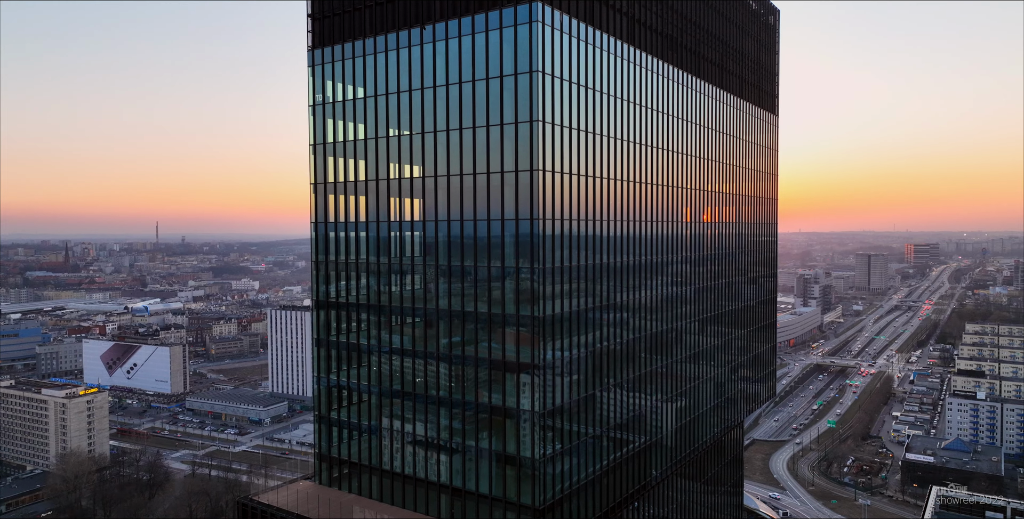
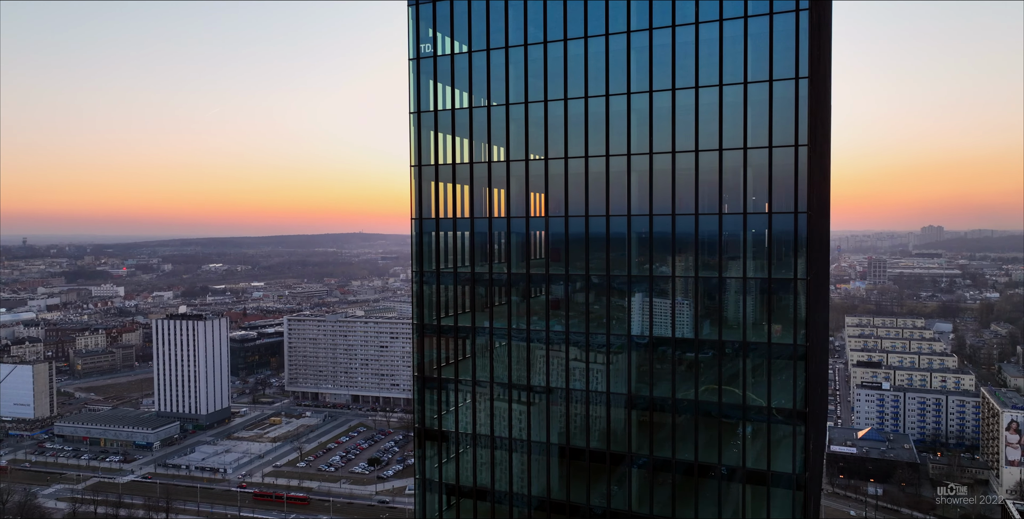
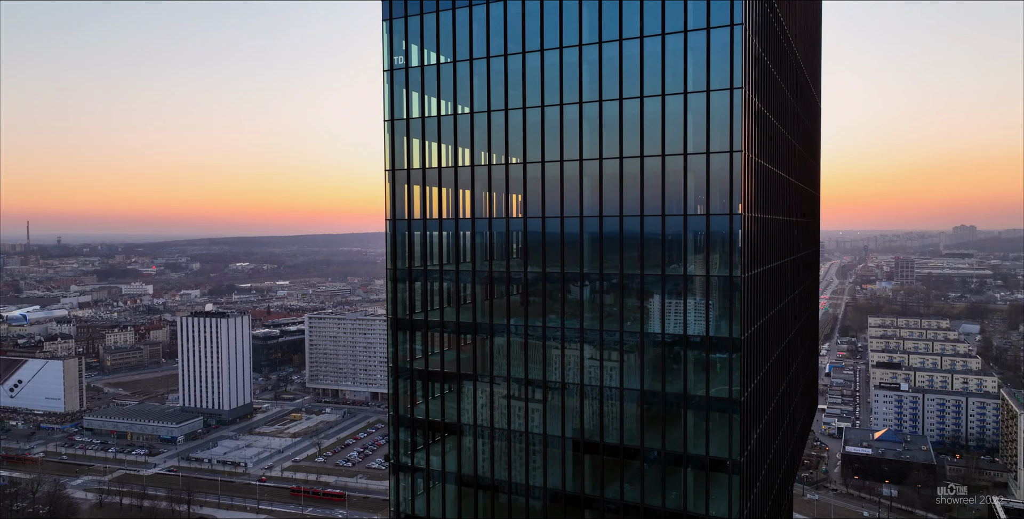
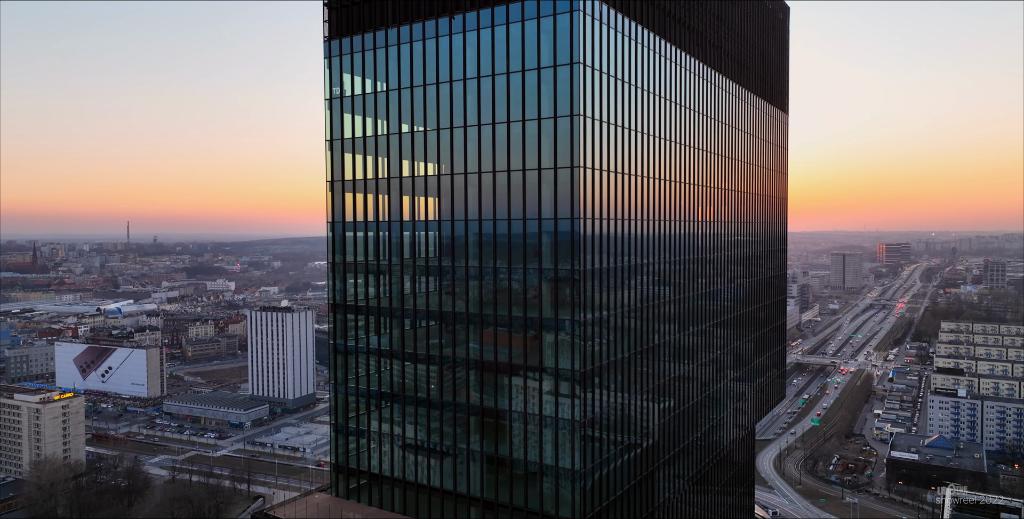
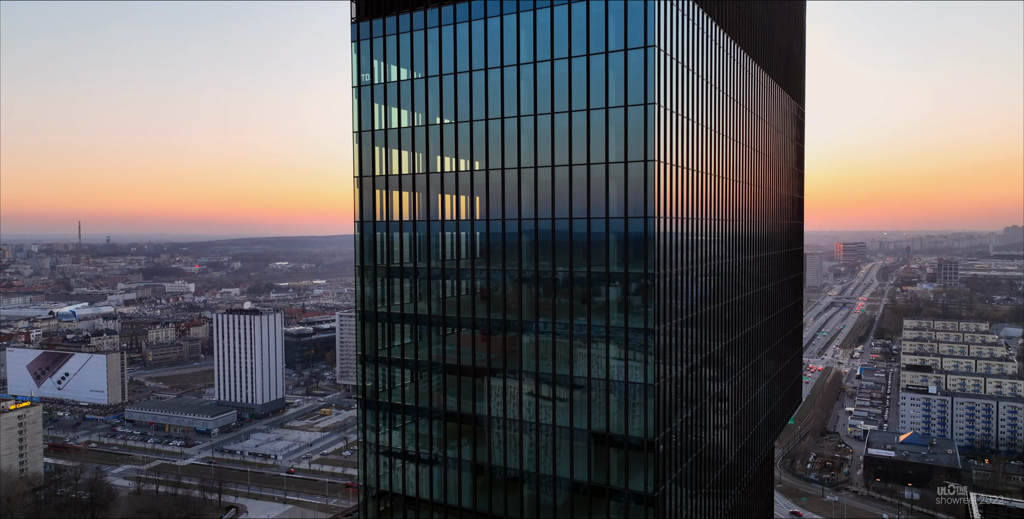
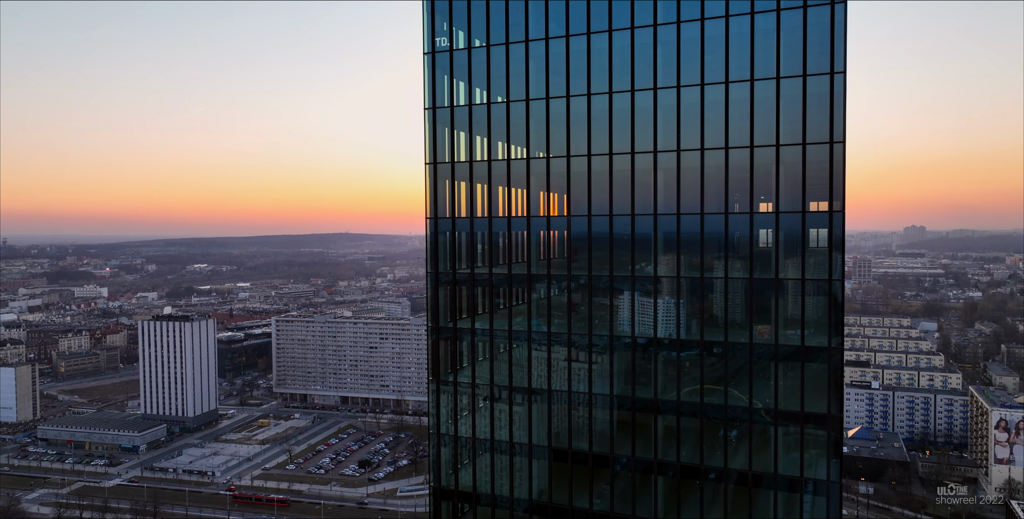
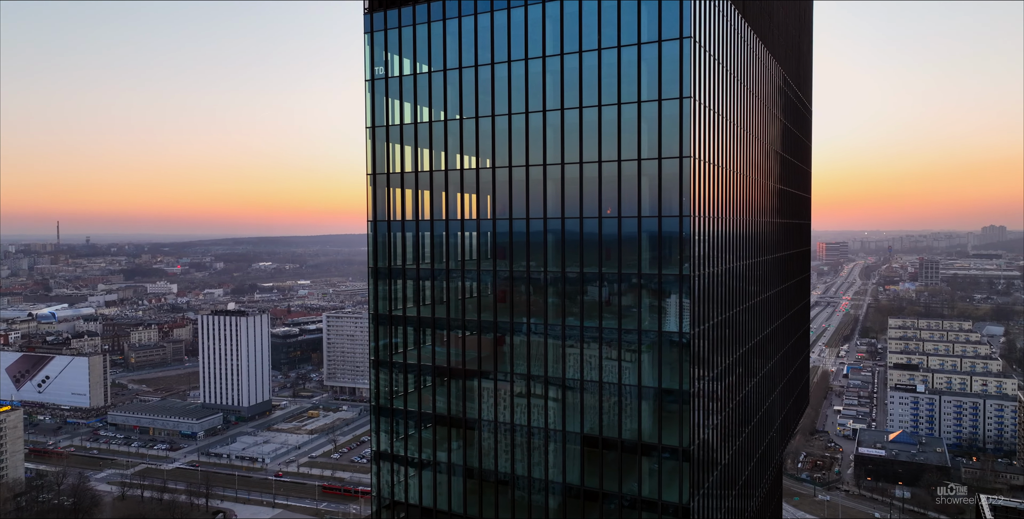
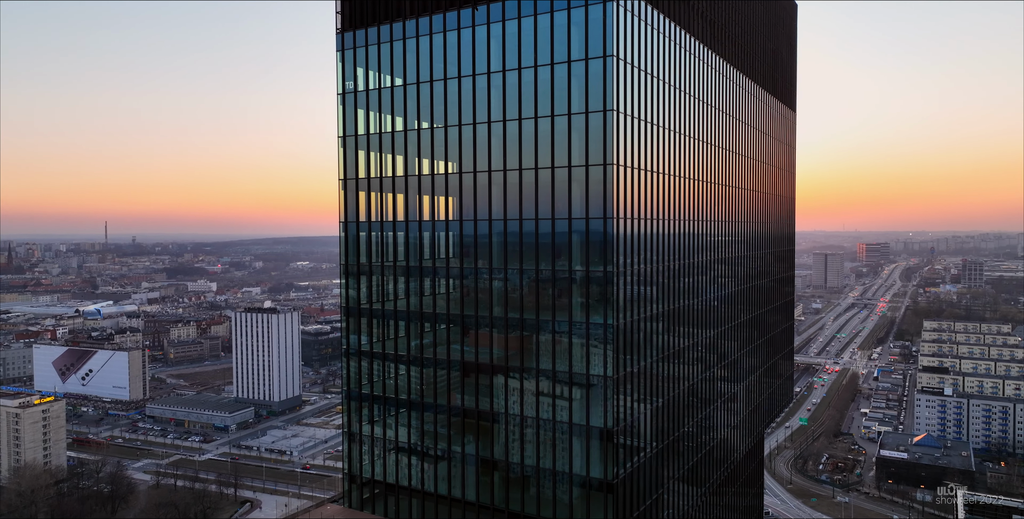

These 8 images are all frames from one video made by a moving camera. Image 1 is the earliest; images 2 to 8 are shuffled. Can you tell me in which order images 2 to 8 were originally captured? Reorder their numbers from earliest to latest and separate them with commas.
4, 8, 5, 7, 3, 2, 6
